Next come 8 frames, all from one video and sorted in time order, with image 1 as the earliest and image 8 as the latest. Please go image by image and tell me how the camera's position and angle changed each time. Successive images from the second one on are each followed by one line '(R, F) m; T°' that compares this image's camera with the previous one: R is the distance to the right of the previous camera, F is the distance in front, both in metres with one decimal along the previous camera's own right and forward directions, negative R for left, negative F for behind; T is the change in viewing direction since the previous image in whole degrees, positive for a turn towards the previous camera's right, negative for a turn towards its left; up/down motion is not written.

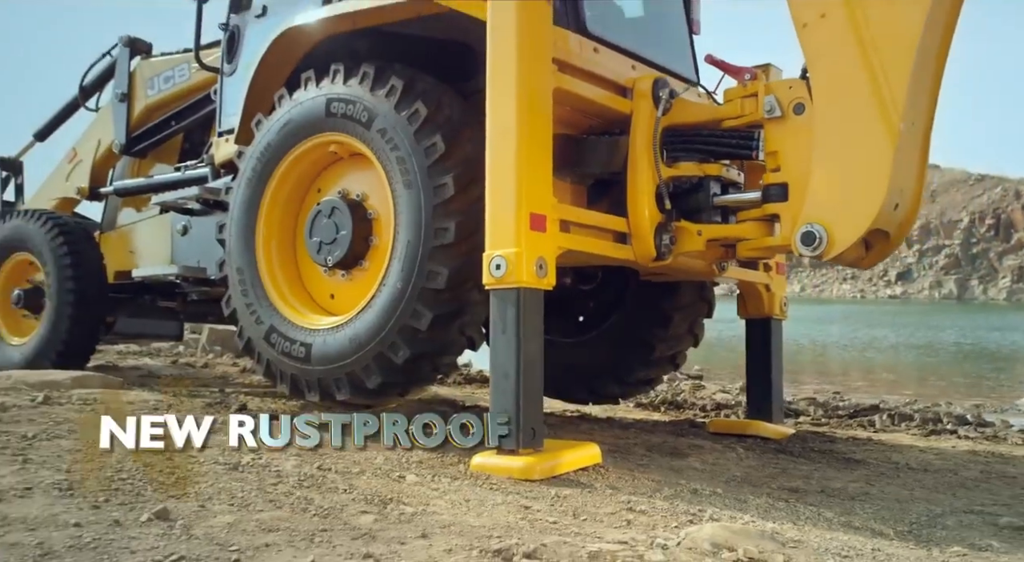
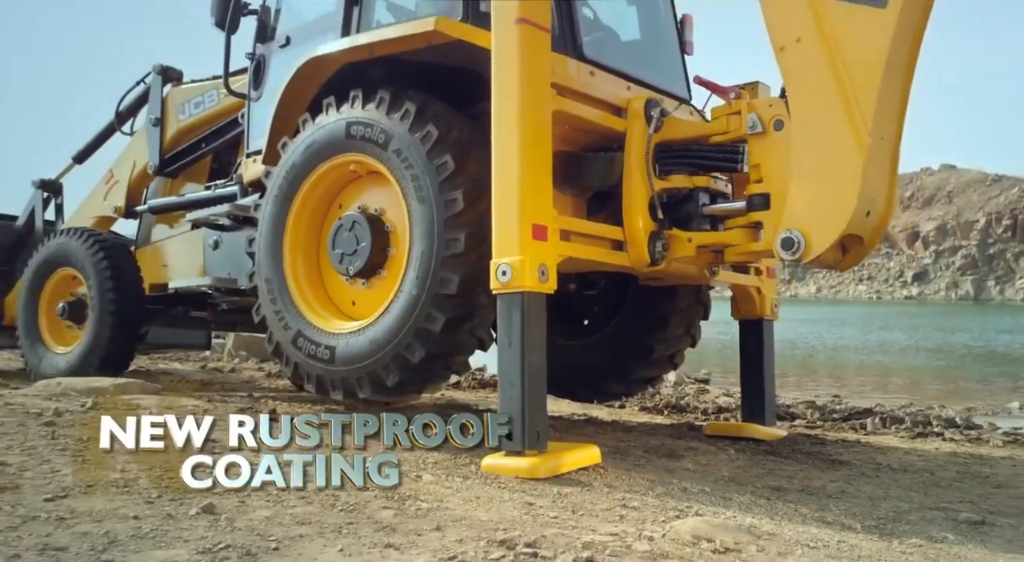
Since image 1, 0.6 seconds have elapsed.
(0.0, -0.3) m; -1°
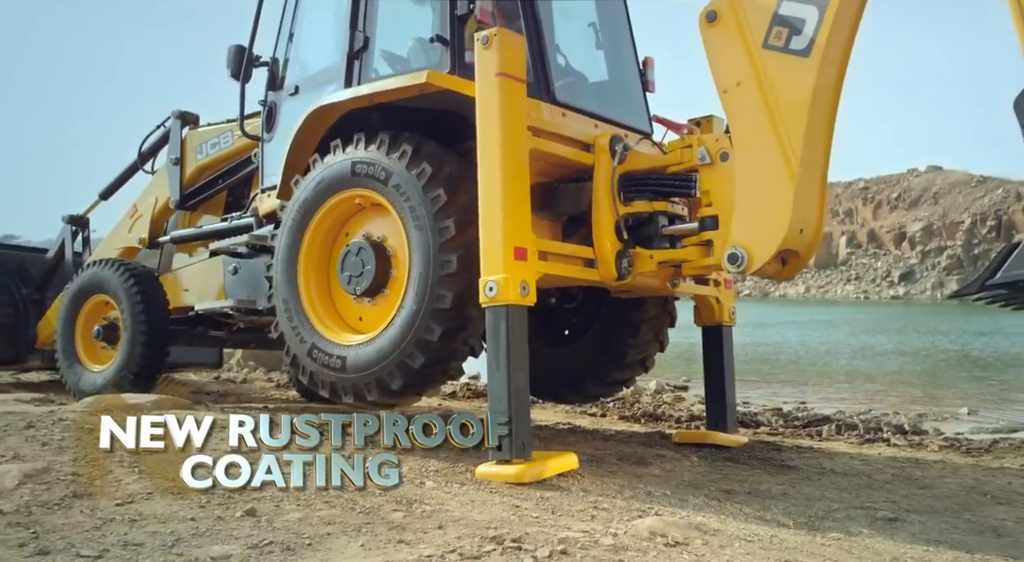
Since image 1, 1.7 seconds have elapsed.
(0.0, -0.5) m; +1°
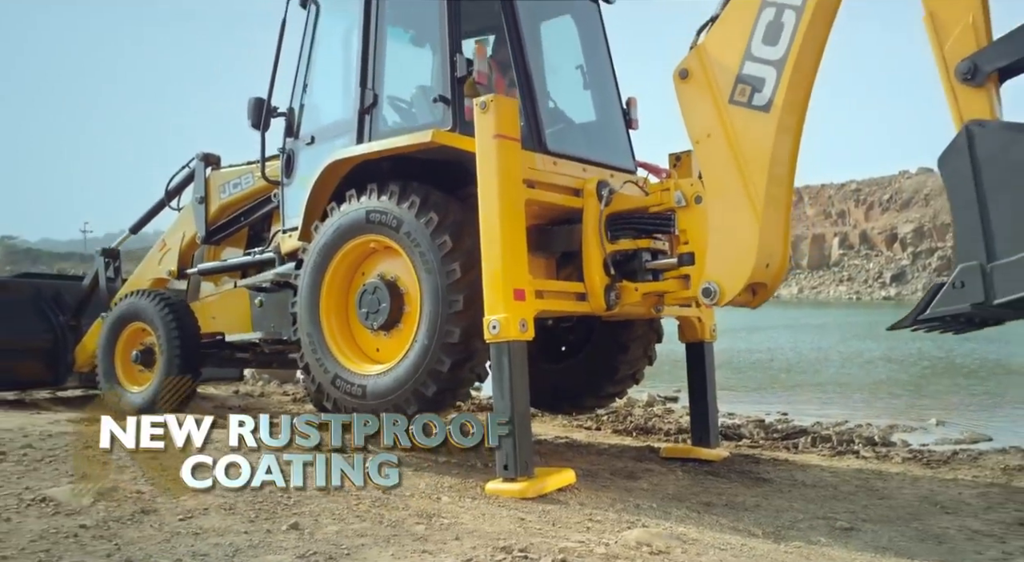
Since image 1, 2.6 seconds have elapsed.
(0.0, -0.4) m; 0°
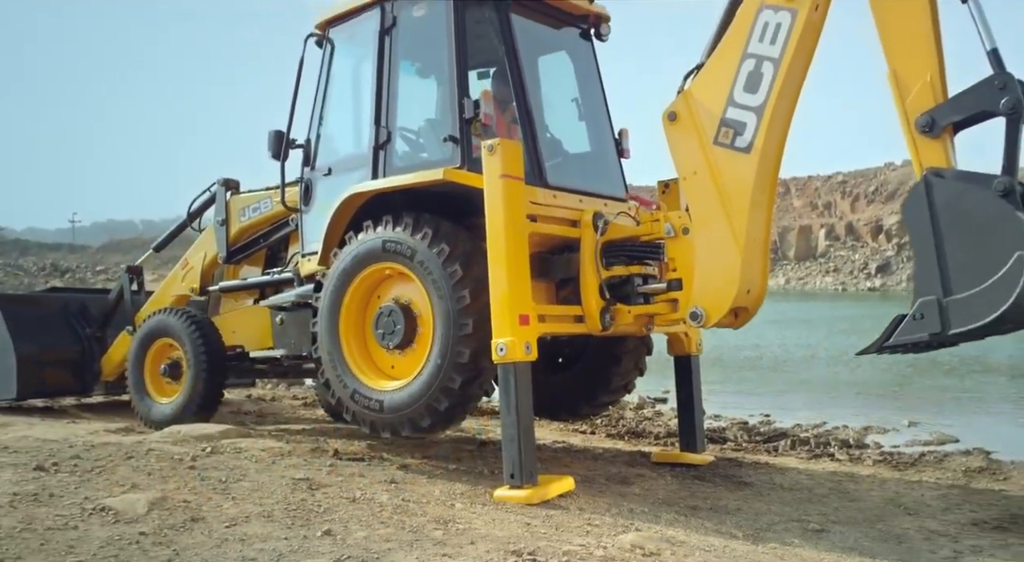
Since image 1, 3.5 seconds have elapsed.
(-0.1, -0.4) m; +1°
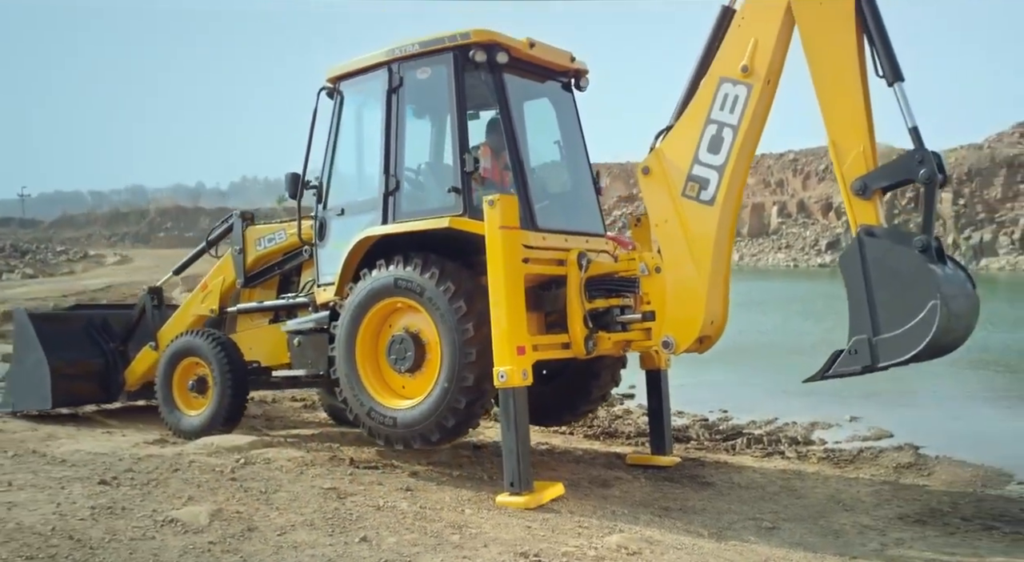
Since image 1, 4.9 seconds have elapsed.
(-0.2, -0.6) m; +3°
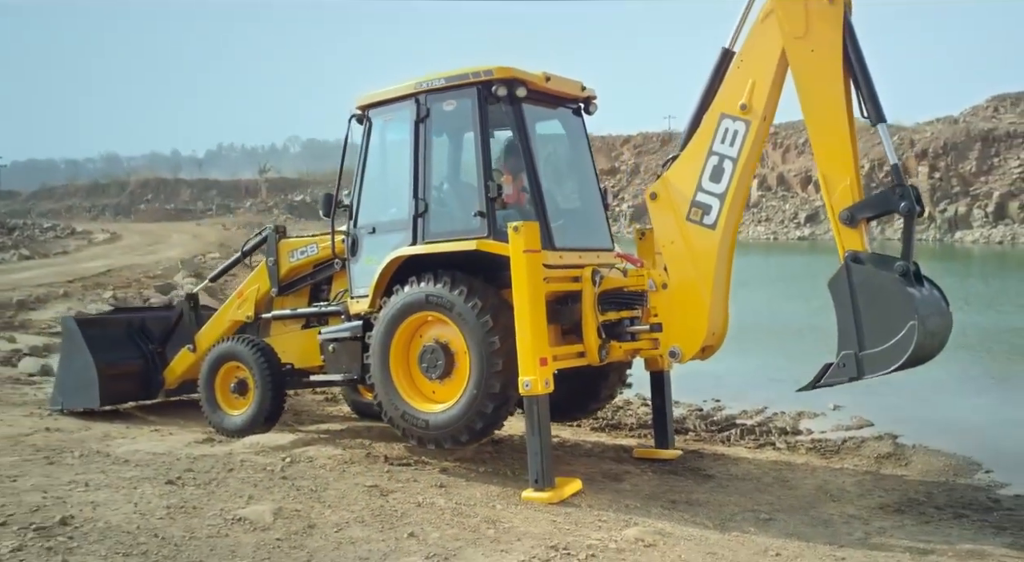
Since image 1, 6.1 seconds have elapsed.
(-0.3, -0.5) m; +1°
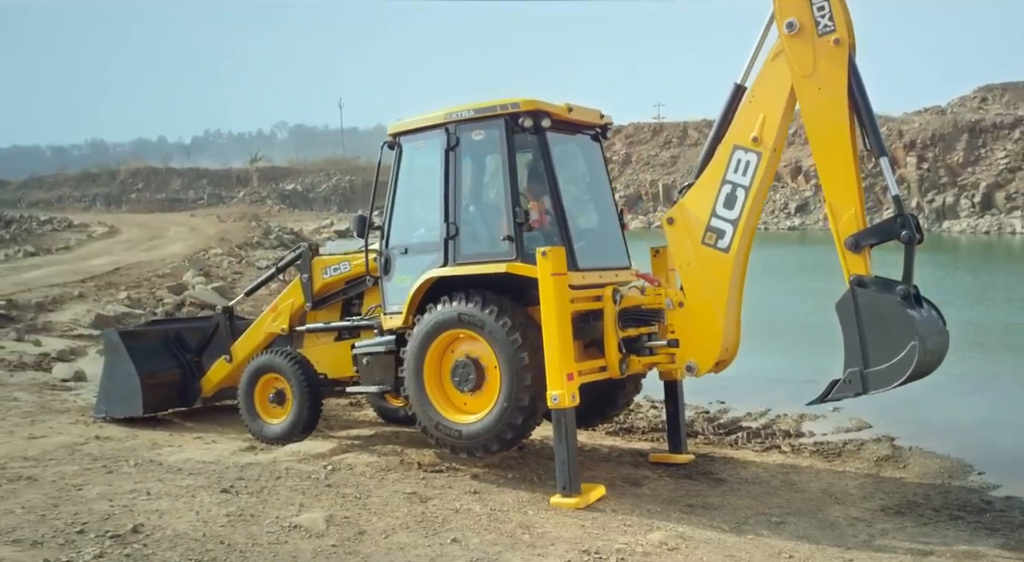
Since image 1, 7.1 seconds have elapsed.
(-0.3, -0.4) m; +1°
